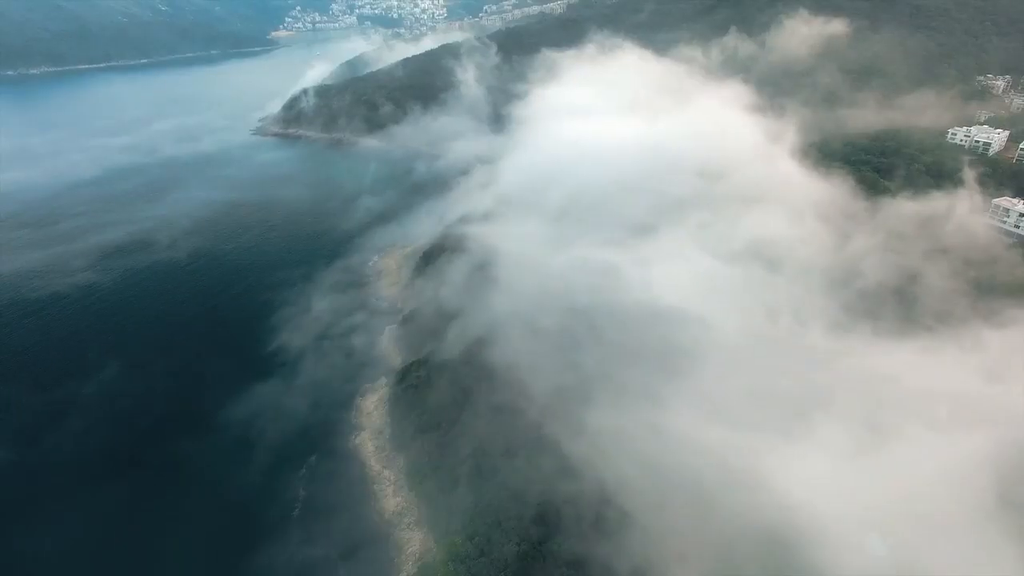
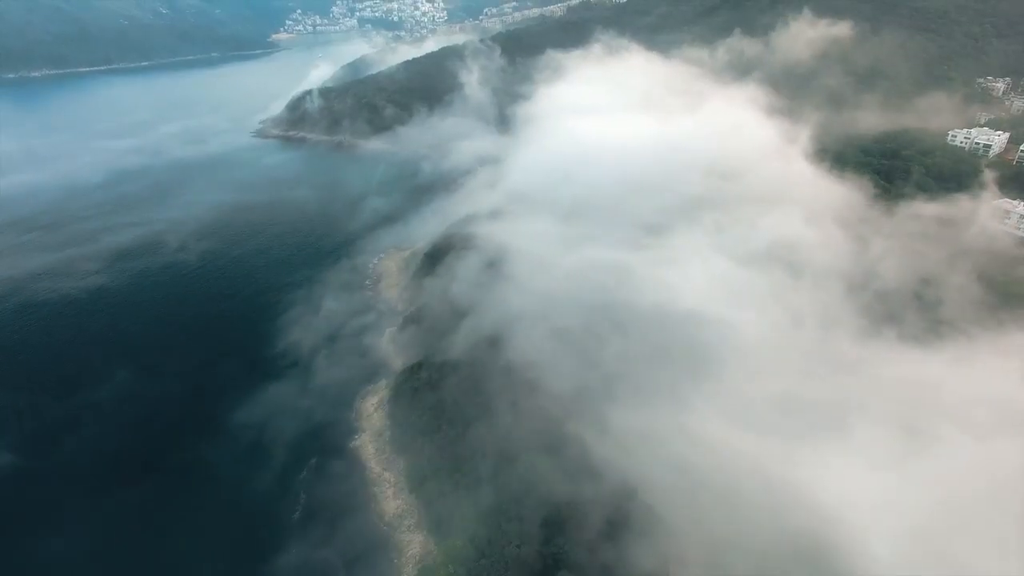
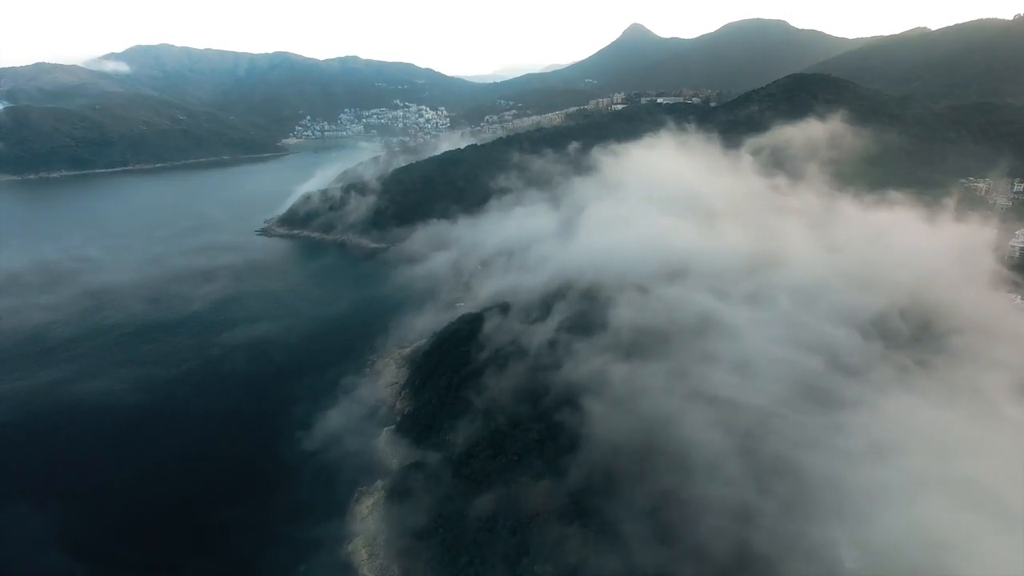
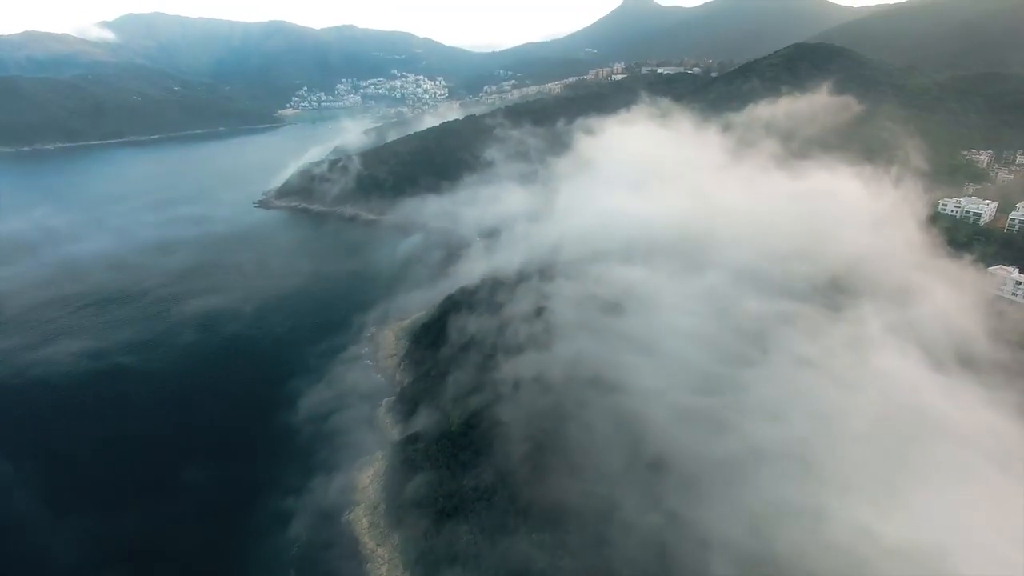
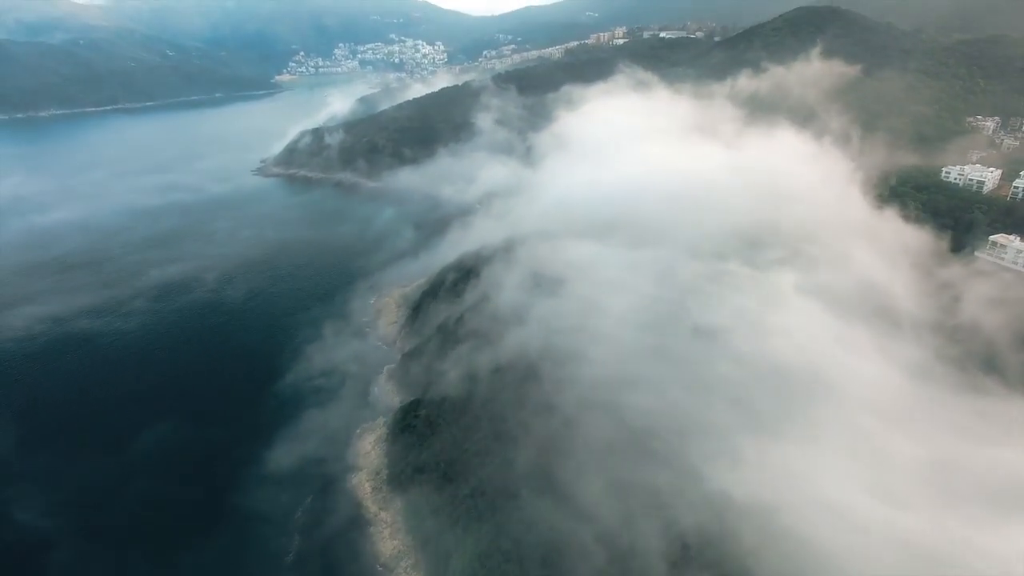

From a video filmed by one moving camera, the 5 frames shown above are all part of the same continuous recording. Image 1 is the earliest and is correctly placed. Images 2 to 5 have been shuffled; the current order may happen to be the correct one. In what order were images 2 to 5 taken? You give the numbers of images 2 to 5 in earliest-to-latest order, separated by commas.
2, 5, 4, 3
